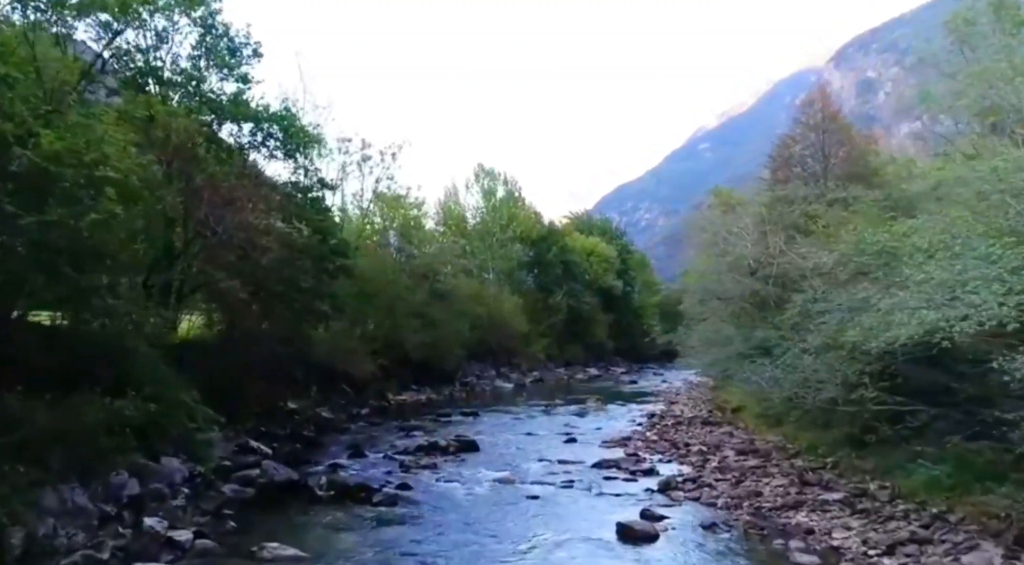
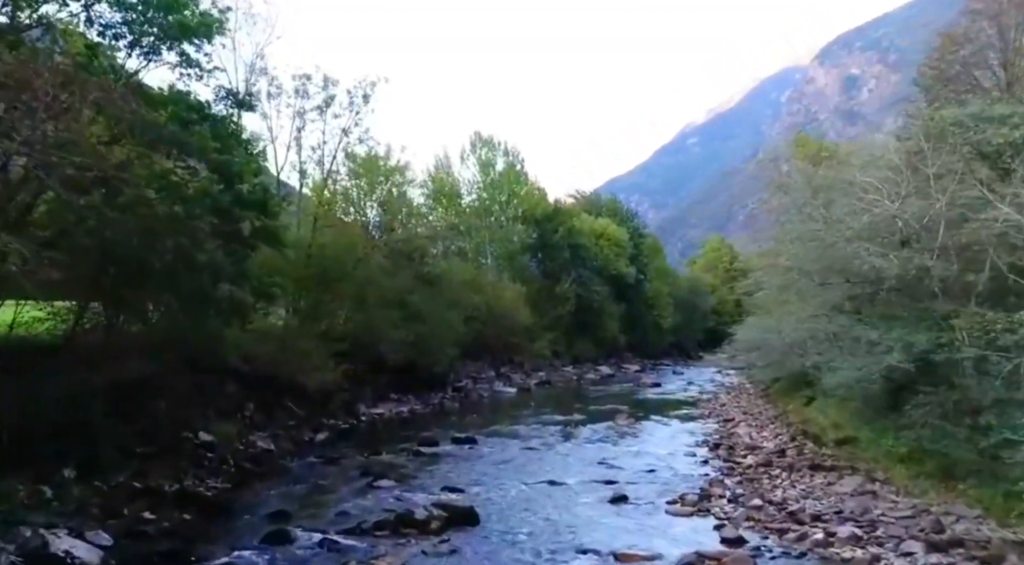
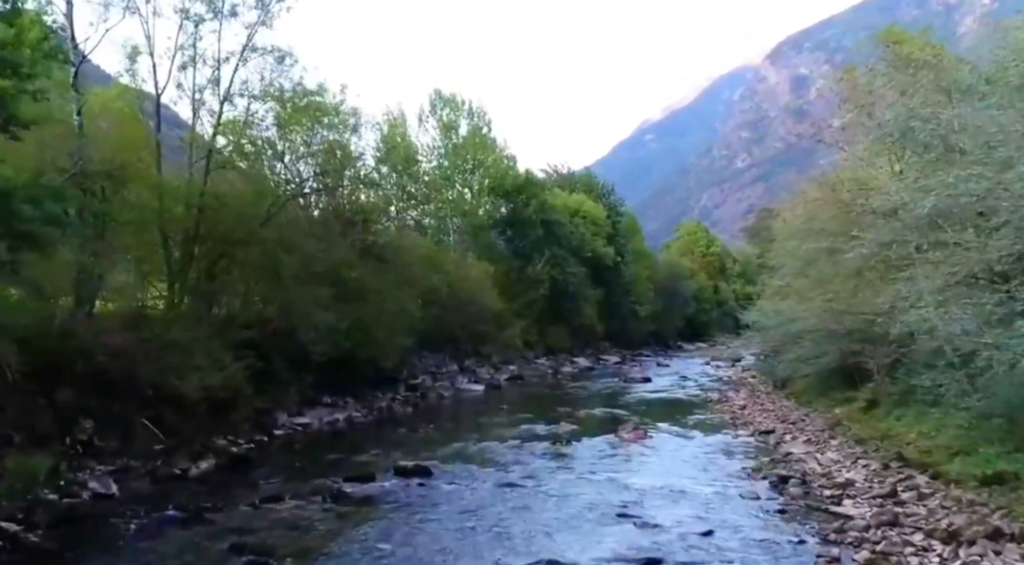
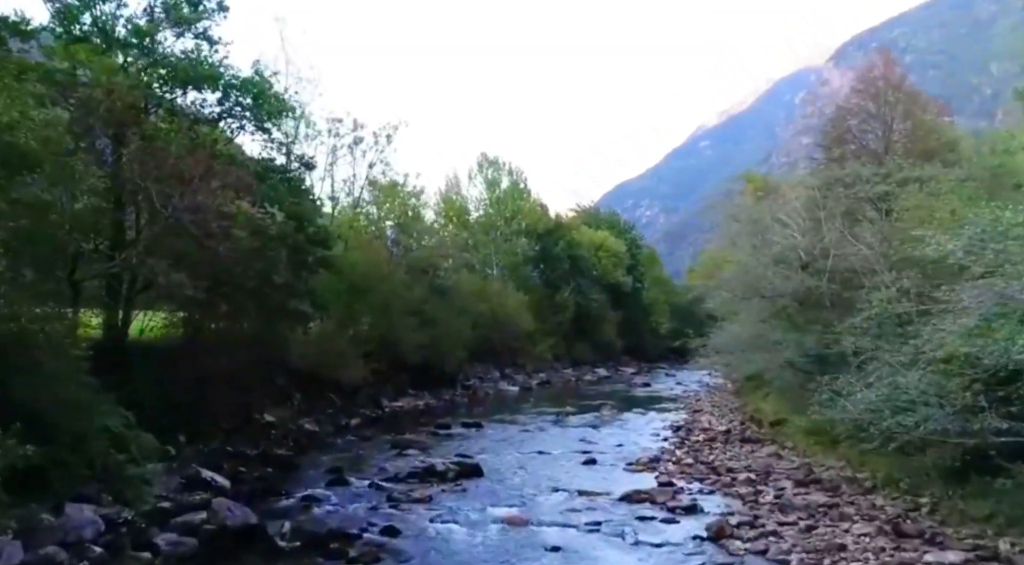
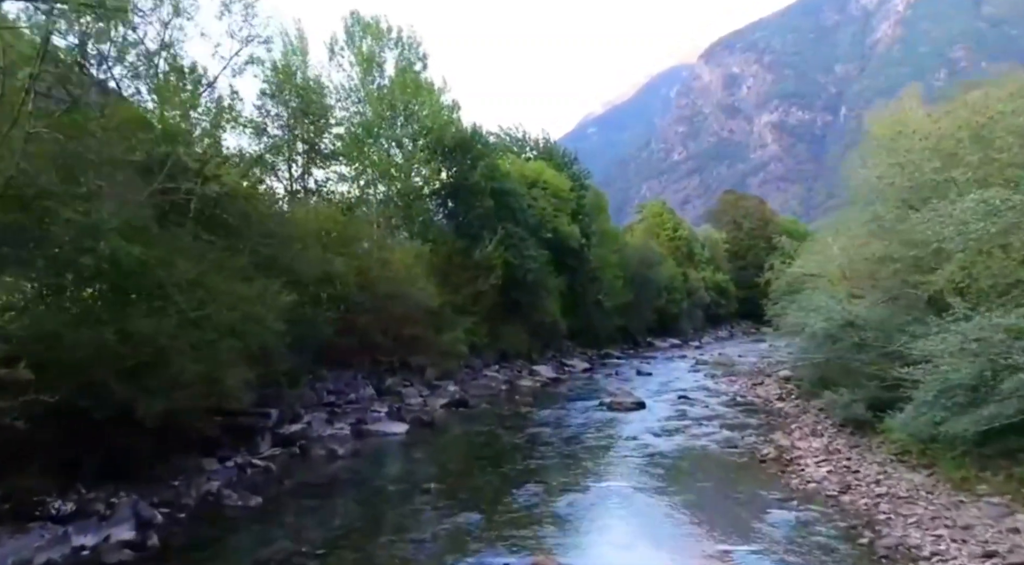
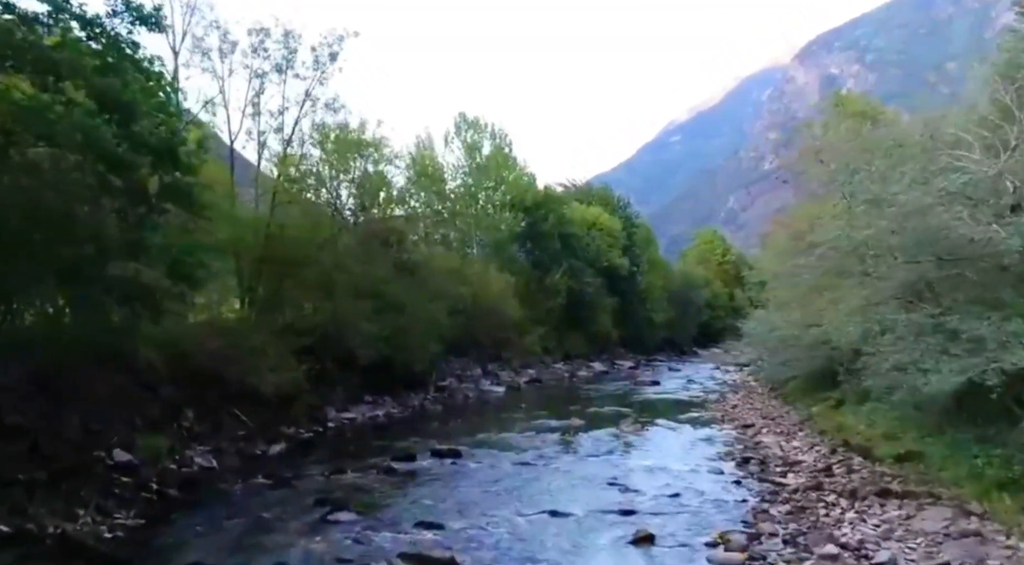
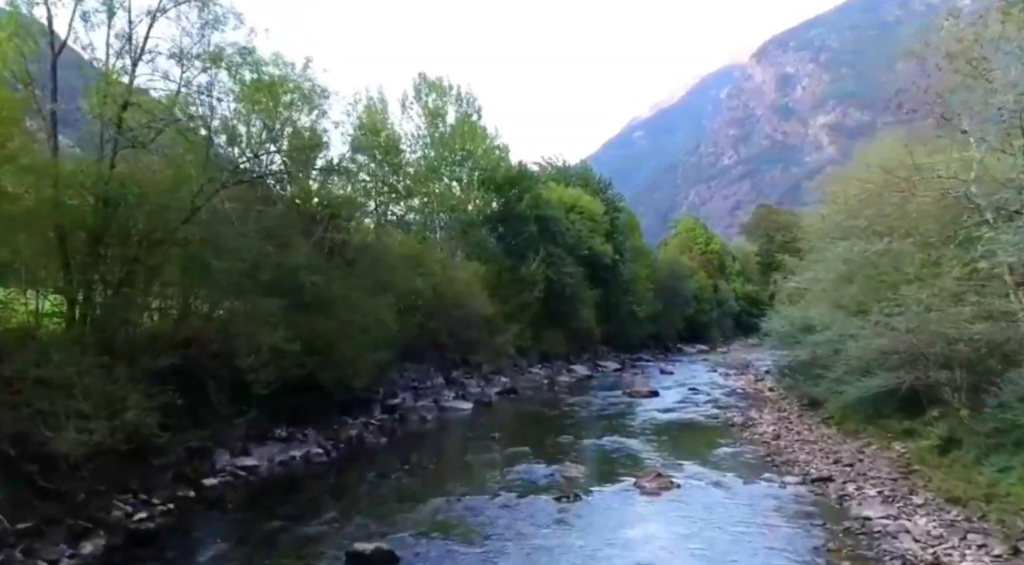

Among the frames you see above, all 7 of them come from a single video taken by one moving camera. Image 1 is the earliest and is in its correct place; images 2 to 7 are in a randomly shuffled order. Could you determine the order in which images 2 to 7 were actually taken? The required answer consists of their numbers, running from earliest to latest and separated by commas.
4, 2, 6, 3, 7, 5
